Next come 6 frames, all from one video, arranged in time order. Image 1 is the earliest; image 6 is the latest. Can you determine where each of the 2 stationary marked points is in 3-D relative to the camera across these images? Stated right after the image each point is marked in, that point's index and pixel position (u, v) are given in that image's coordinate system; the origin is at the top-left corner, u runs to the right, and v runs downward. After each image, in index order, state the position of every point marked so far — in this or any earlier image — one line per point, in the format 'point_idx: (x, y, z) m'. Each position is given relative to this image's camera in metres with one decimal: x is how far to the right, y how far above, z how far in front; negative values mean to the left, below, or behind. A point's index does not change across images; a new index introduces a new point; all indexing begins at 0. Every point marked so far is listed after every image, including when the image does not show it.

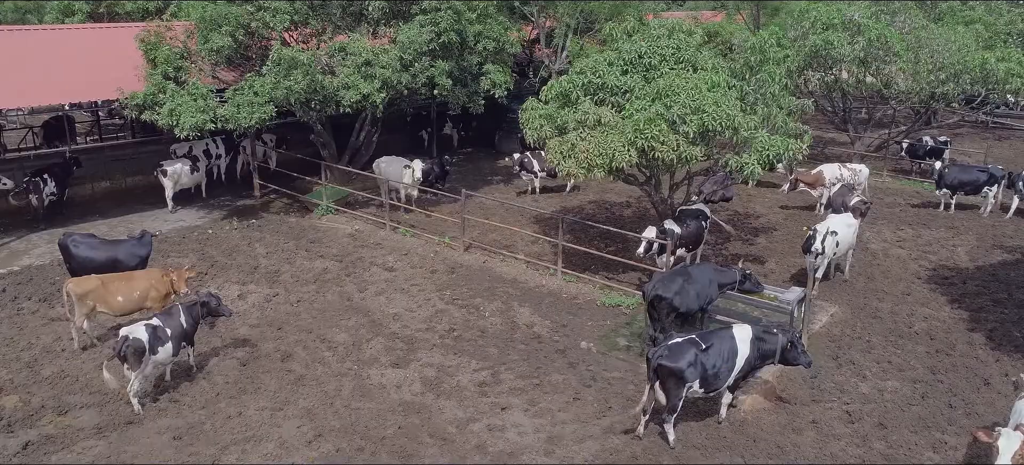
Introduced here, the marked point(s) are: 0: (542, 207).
0: (+0.7, +0.6, +15.4) m
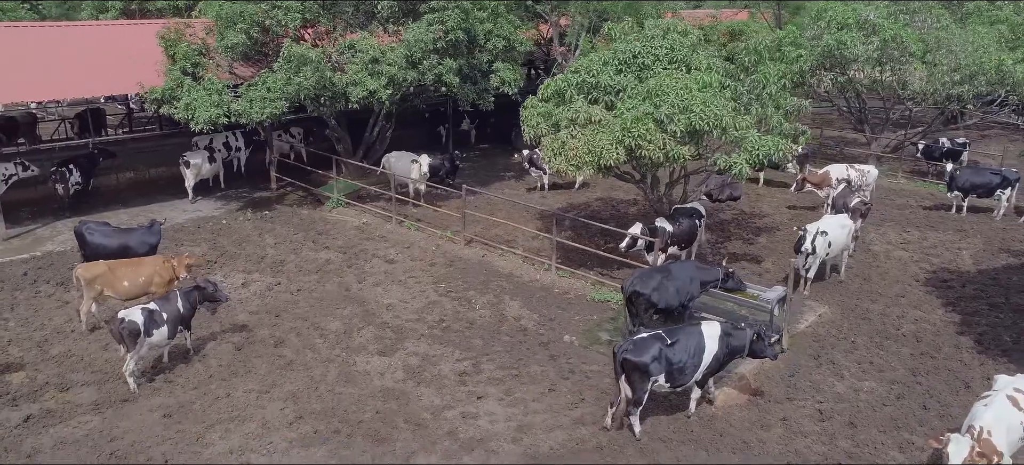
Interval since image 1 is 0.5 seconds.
0: (+0.8, +0.7, +15.6) m
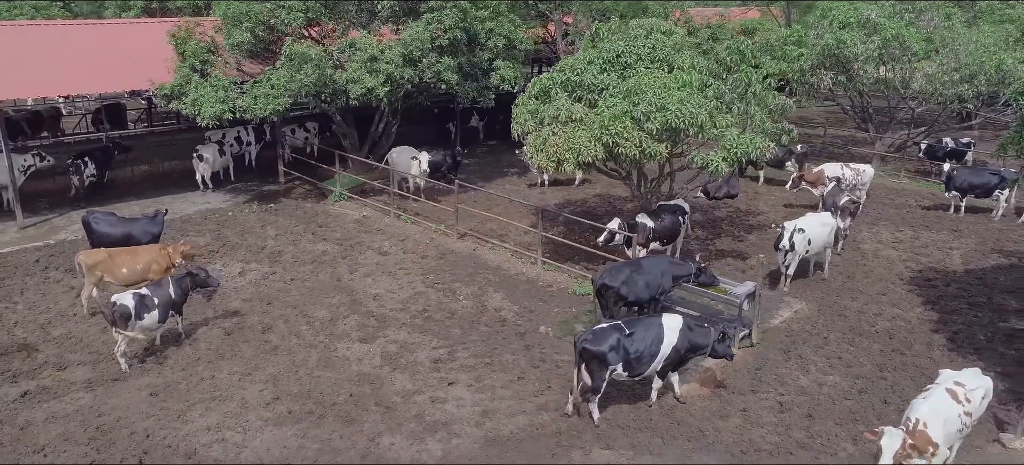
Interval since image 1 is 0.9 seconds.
0: (+0.8, +0.8, +15.9) m
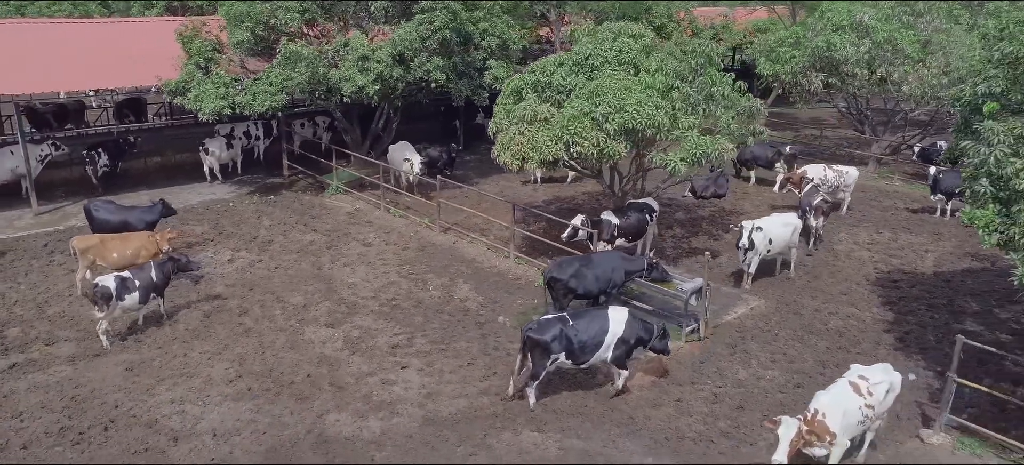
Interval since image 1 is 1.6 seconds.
0: (+0.5, +0.9, +16.3) m
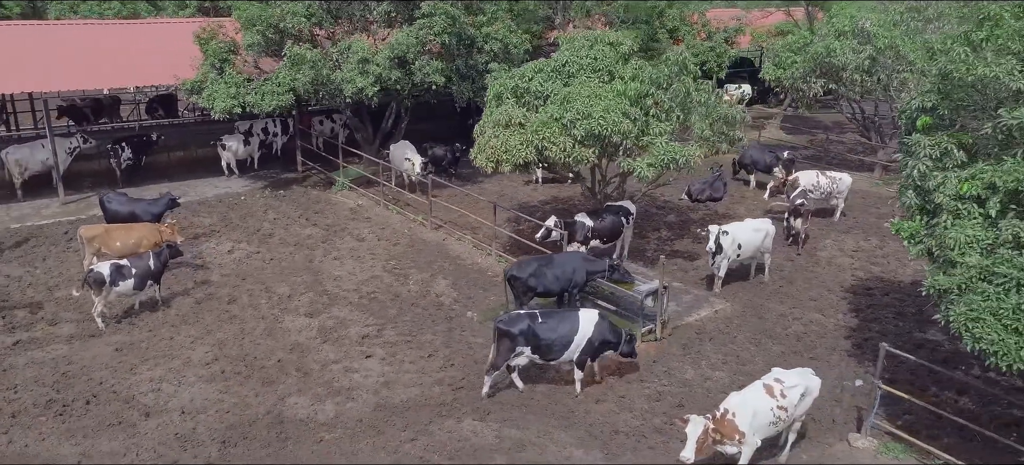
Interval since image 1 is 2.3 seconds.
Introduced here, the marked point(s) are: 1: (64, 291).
0: (+0.5, +0.9, +16.7) m
1: (-7.0, -0.9, +10.9) m
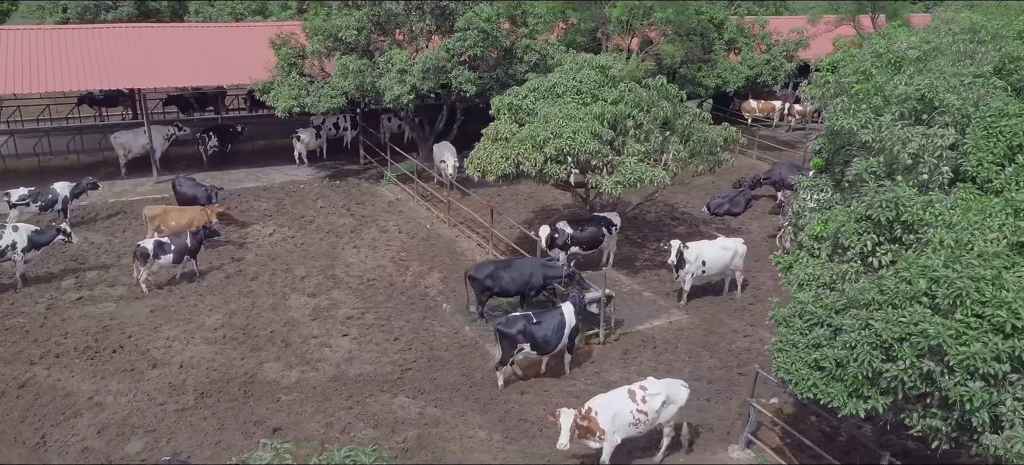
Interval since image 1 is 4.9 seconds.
0: (+1.2, +0.9, +17.7) m
1: (-7.2, -0.5, +13.3) m
